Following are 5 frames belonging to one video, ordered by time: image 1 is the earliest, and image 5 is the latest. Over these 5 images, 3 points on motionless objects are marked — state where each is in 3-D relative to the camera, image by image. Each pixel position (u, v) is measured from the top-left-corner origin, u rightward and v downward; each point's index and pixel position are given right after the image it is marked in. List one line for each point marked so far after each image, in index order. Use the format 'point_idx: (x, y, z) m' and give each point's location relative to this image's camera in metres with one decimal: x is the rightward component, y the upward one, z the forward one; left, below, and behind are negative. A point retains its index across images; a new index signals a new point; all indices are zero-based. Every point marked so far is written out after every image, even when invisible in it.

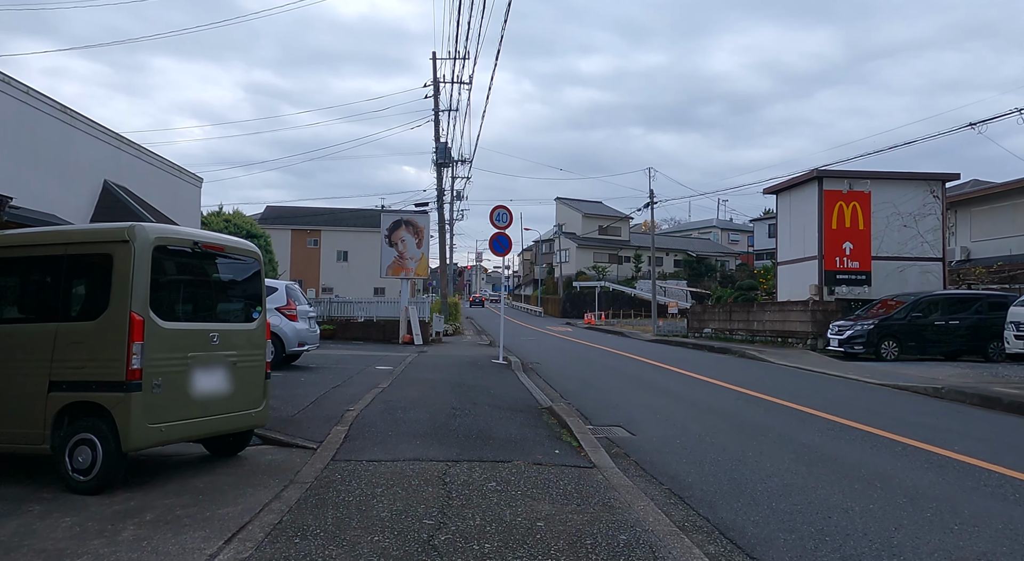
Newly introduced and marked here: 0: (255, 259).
0: (-2.3, +0.2, +6.2) m
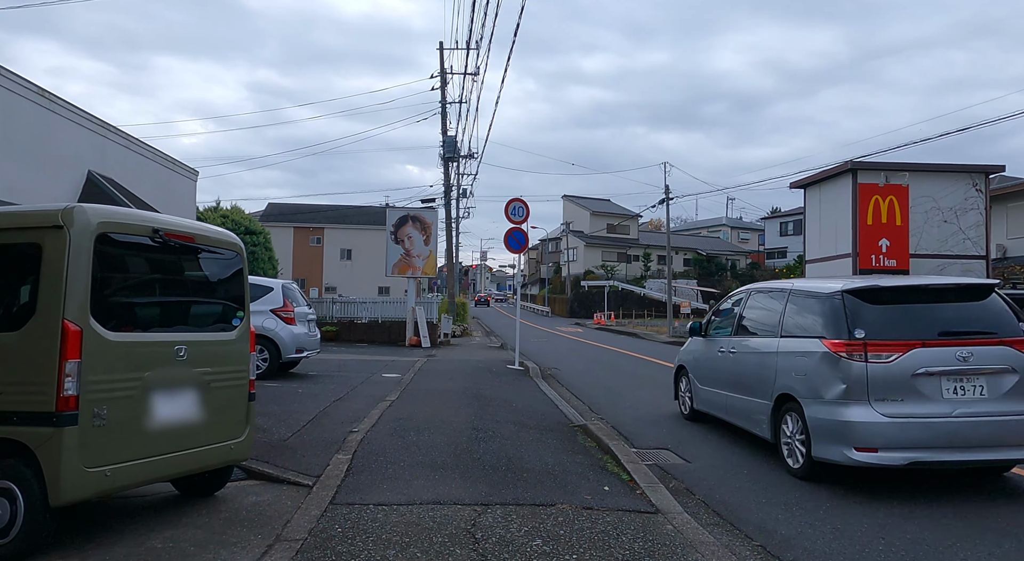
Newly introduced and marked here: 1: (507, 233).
0: (-2.0, +0.2, +5.0) m
1: (-0.1, +1.0, +14.5) m
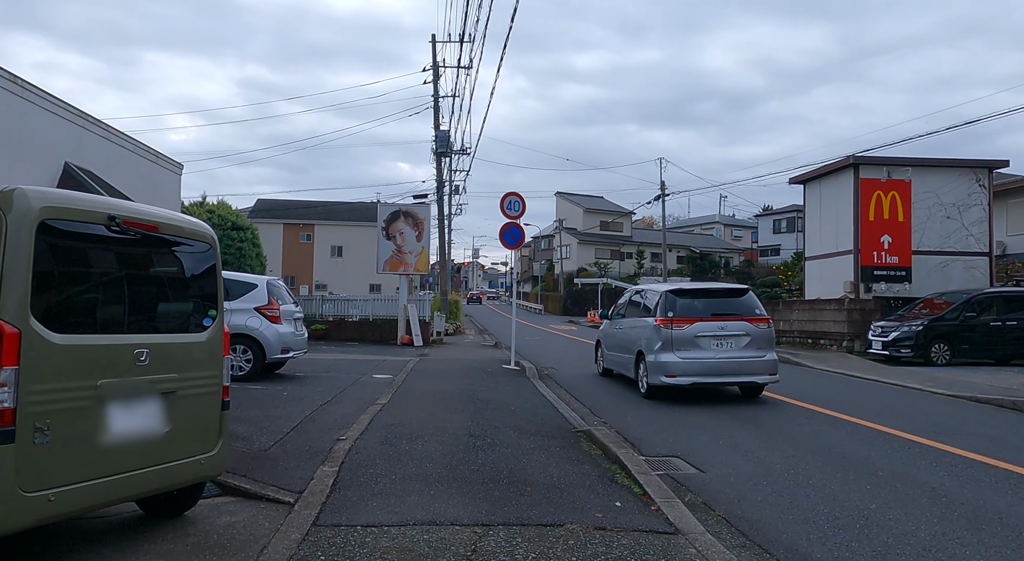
0: (-1.9, +0.2, +4.5) m
1: (-0.2, +1.0, +14.0) m
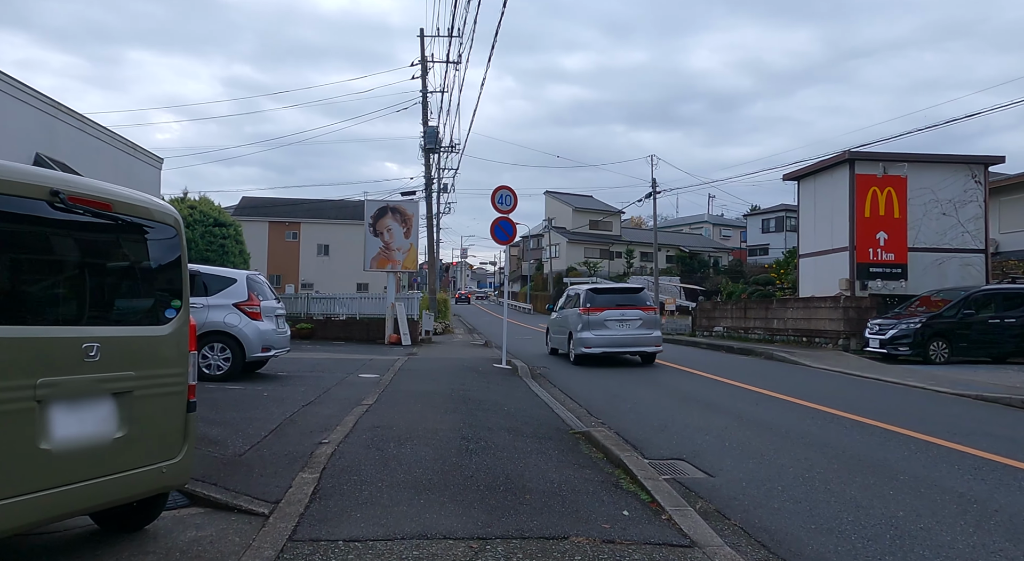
0: (-2.0, +0.3, +4.0) m
1: (-0.4, +1.1, +13.6) m
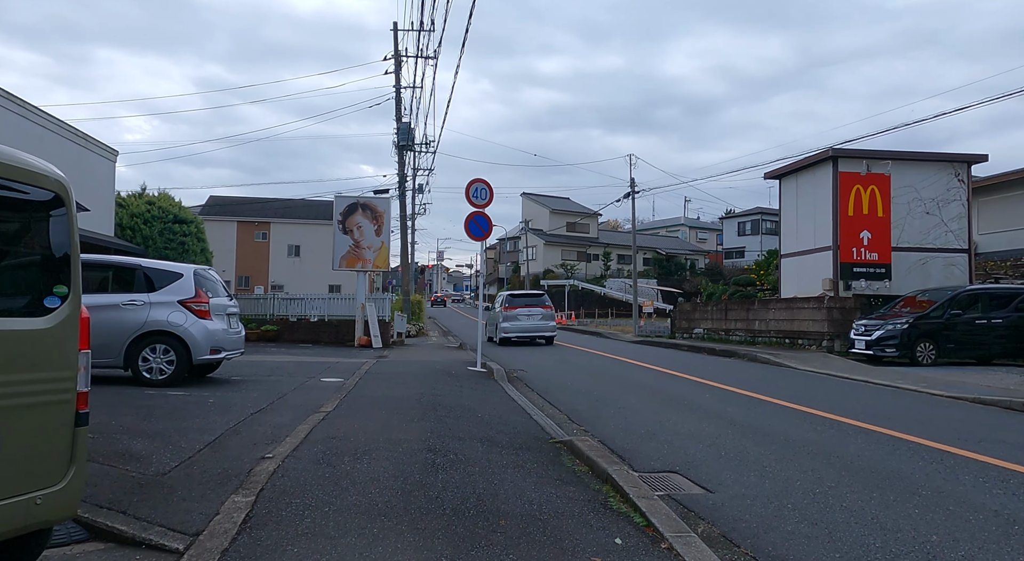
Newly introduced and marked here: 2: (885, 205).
0: (-2.1, +0.4, +3.3) m
1: (-0.8, +1.1, +12.9) m
2: (+9.6, +1.9, +18.1) m
